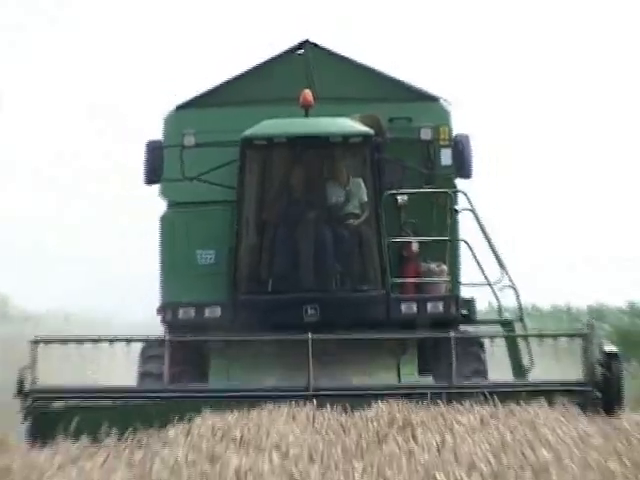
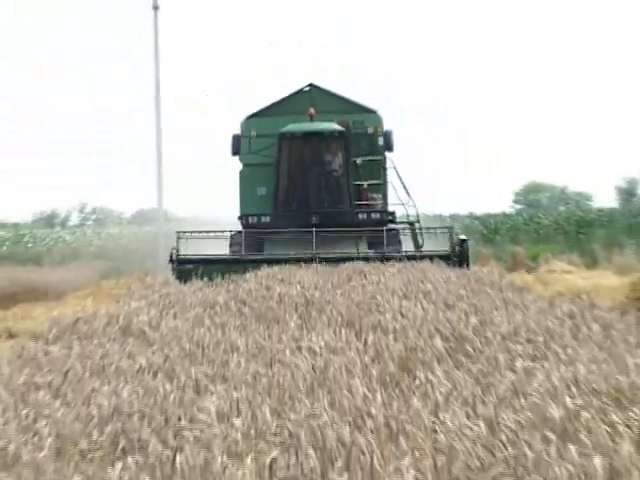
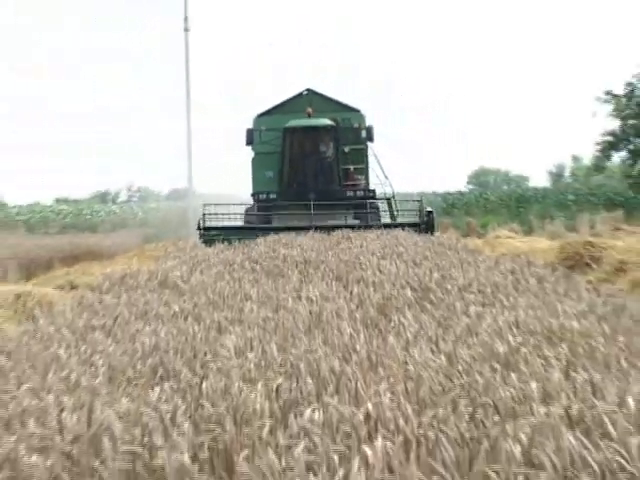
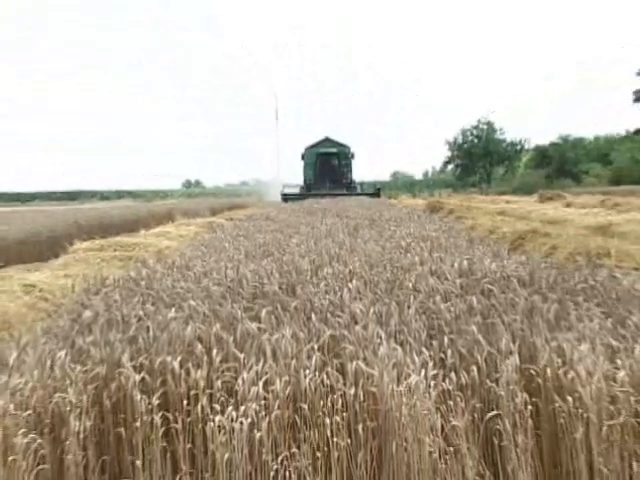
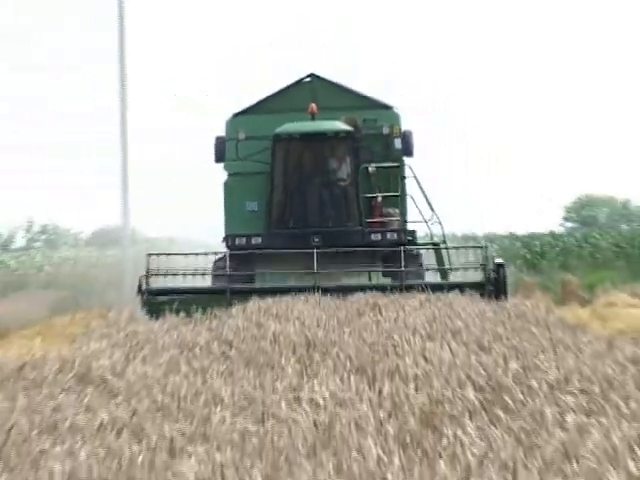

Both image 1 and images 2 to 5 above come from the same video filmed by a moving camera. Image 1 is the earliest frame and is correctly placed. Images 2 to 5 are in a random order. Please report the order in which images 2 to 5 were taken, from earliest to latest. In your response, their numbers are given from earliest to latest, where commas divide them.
5, 2, 3, 4
